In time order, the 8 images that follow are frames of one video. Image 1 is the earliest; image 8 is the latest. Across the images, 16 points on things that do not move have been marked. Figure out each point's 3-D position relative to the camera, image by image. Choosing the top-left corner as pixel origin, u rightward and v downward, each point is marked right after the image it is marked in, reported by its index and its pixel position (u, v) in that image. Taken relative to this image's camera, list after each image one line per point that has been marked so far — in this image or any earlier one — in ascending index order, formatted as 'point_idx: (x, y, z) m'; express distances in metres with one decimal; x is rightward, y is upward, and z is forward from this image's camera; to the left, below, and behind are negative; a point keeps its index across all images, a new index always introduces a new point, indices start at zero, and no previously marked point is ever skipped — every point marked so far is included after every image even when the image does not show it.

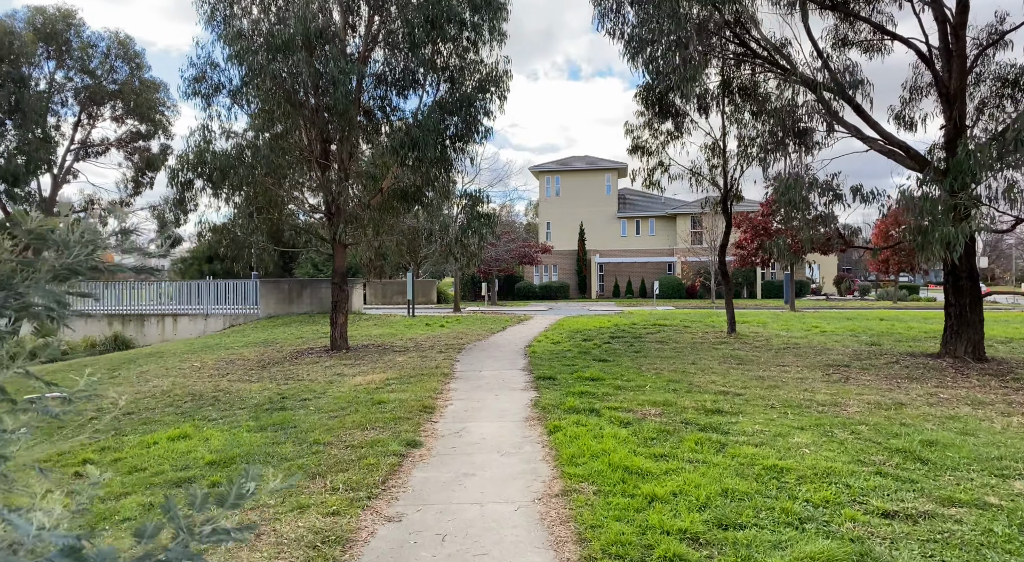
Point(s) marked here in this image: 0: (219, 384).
0: (-4.5, -1.6, +11.0) m
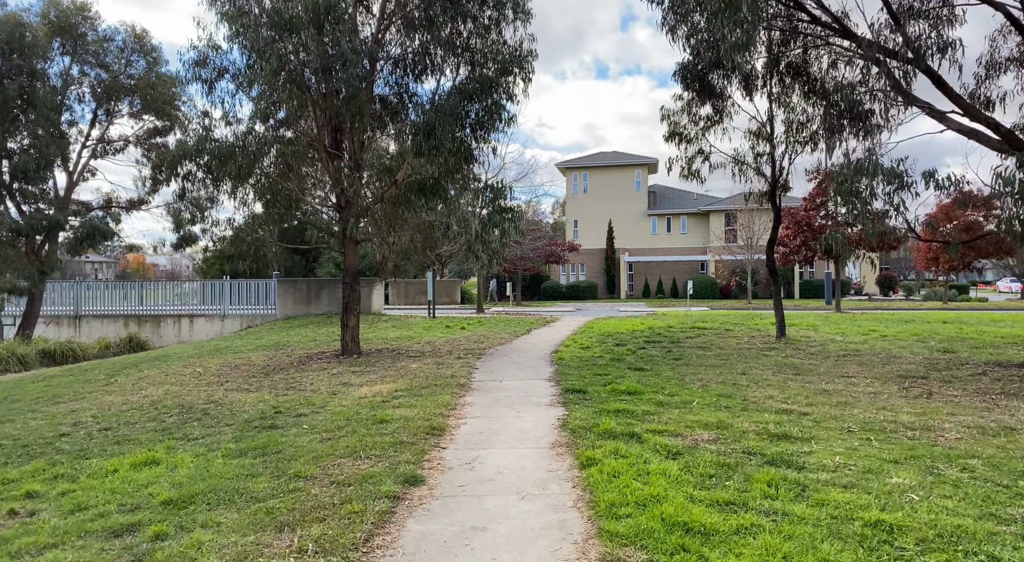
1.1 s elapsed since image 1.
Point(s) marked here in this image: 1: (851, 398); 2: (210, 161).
0: (-4.2, -1.6, +10.0) m
1: (+3.7, -1.3, +7.7) m
2: (-5.6, +2.2, +13.0) m
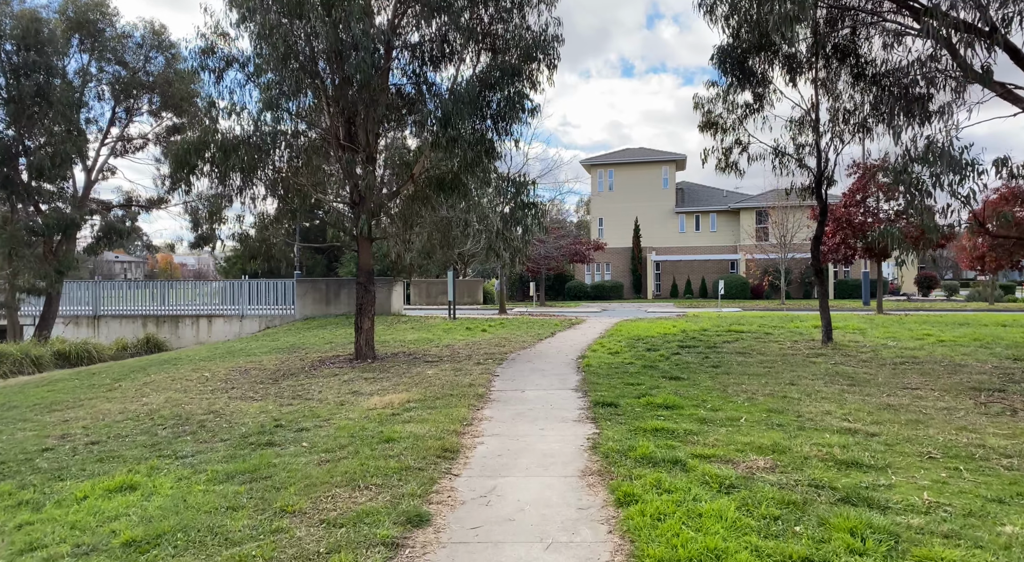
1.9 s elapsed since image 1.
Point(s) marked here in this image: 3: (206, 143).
0: (-3.9, -1.6, +9.4) m
1: (+3.9, -1.3, +6.7) m
2: (-5.2, +2.2, +12.3) m
3: (-5.3, +2.4, +12.0) m
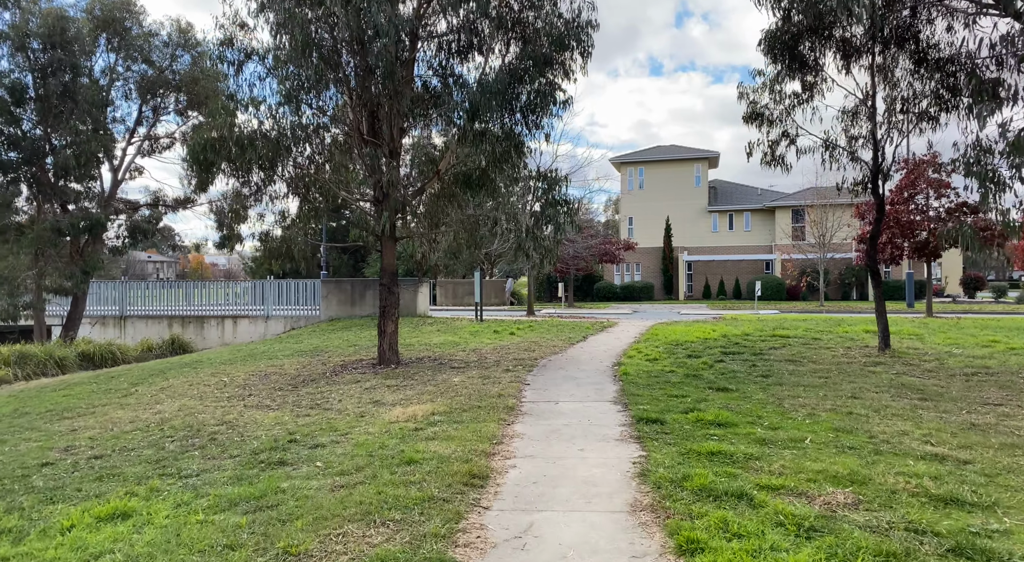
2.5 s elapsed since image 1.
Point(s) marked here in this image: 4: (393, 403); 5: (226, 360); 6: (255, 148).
0: (-3.5, -1.6, +8.8) m
1: (+4.2, -1.3, +5.9) m
2: (-4.6, +2.2, +11.9) m
3: (-4.7, +2.4, +11.5) m
4: (-1.4, -1.5, +8.5) m
5: (-6.2, -1.7, +15.4) m
6: (-4.2, +2.2, +11.7) m
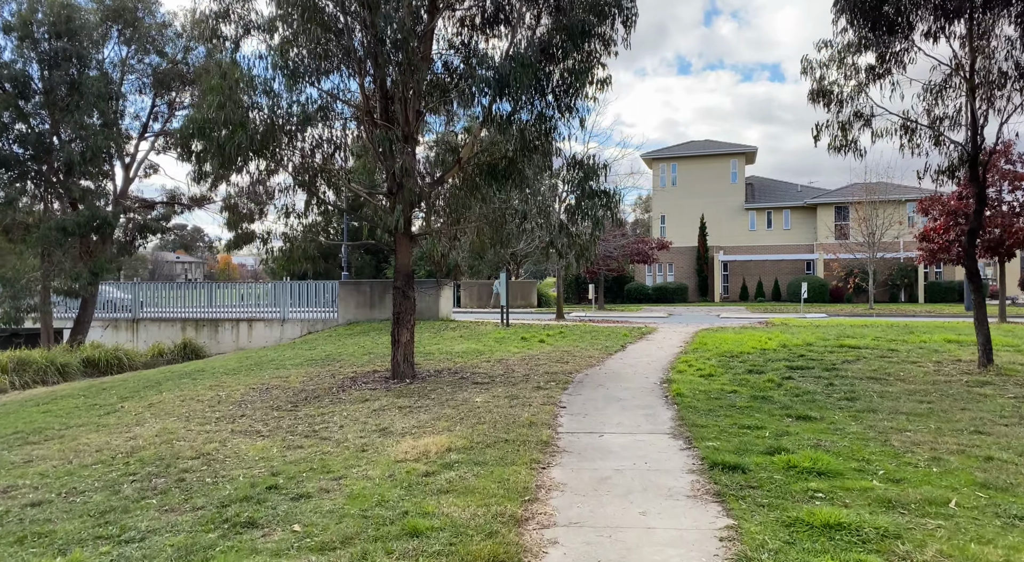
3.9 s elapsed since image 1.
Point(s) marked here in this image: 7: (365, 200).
0: (-3.1, -1.7, +7.5) m
1: (+4.4, -1.3, +4.3) m
2: (-4.2, +2.1, +10.5) m
3: (-4.3, +2.3, +10.2) m
4: (-1.1, -1.5, +7.1) m
5: (-5.6, -1.8, +14.2) m
6: (-3.8, +2.2, +10.4) m
7: (-2.3, +1.3, +11.0) m
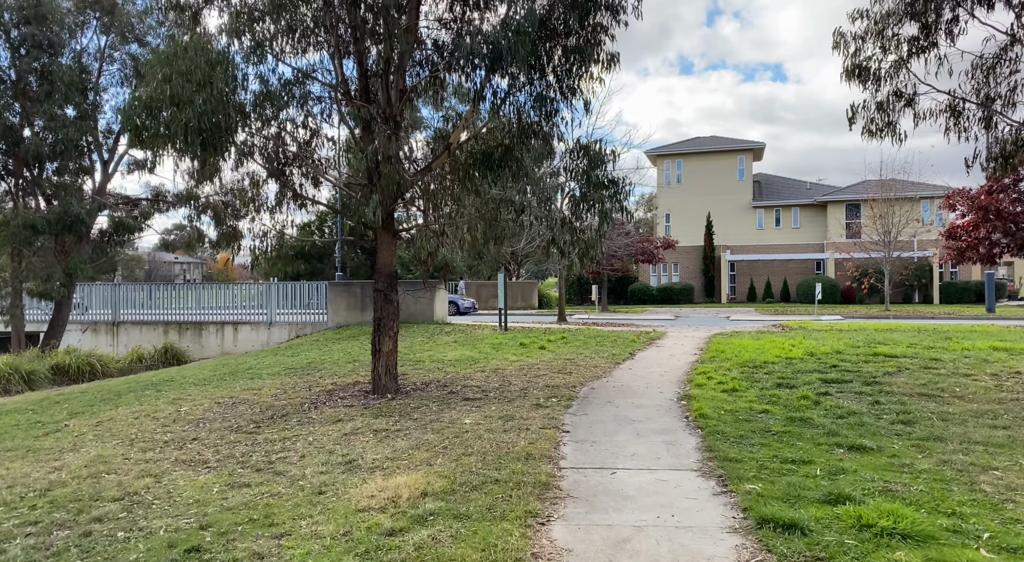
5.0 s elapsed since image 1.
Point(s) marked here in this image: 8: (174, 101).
0: (-3.2, -1.7, +6.3) m
1: (+4.4, -1.3, +3.0) m
2: (-4.2, +2.1, +9.3) m
3: (-4.4, +2.3, +9.0) m
4: (-1.1, -1.5, +5.9) m
5: (-5.7, -1.8, +13.0) m
6: (-3.8, +2.1, +9.2) m
7: (-2.4, +1.2, +9.8) m
8: (-3.9, +2.0, +8.1) m
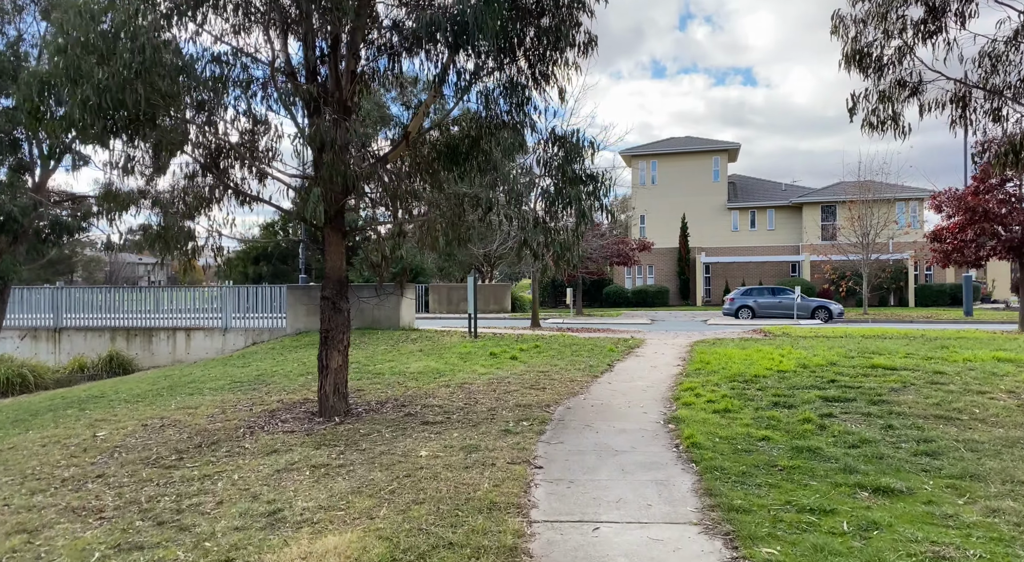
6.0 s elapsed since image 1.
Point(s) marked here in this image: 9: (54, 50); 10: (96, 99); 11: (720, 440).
0: (-3.5, -1.8, +5.1) m
1: (+4.2, -1.4, +2.2) m
2: (-4.6, +2.1, +8.1) m
3: (-4.7, +2.2, +7.8) m
4: (-1.4, -1.6, +4.8) m
5: (-6.2, -1.9, +11.7) m
6: (-4.2, +2.1, +8.0) m
7: (-2.8, +1.2, +8.7) m
8: (-4.2, +2.0, +6.9) m
9: (-4.7, +2.4, +7.5) m
10: (-4.2, +1.9, +7.9) m
11: (+1.9, -1.4, +6.5) m
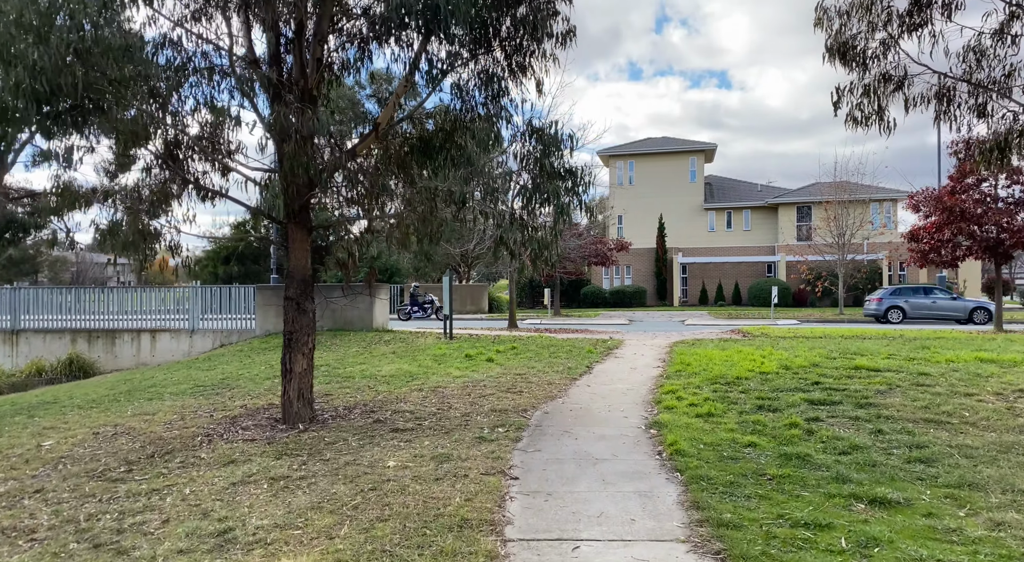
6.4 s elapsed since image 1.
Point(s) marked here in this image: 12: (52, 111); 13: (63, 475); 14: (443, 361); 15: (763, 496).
0: (-3.7, -1.8, +4.6) m
1: (+4.1, -1.4, +1.9) m
2: (-4.9, +2.1, +7.6) m
3: (-5.0, +2.2, +7.3) m
4: (-1.6, -1.6, +4.4) m
5: (-6.6, -1.9, +11.1) m
6: (-4.5, +2.1, +7.5) m
7: (-3.1, +1.2, +8.2) m
8: (-4.5, +2.0, +6.4) m
9: (-5.0, +2.4, +7.0) m
10: (-4.5, +1.9, +7.4) m
11: (+1.7, -1.4, +6.1) m
12: (-4.3, +1.6, +6.6) m
13: (-4.1, -1.8, +6.4) m
14: (-1.2, -1.4, +12.4) m
15: (+1.7, -1.4, +4.8) m
